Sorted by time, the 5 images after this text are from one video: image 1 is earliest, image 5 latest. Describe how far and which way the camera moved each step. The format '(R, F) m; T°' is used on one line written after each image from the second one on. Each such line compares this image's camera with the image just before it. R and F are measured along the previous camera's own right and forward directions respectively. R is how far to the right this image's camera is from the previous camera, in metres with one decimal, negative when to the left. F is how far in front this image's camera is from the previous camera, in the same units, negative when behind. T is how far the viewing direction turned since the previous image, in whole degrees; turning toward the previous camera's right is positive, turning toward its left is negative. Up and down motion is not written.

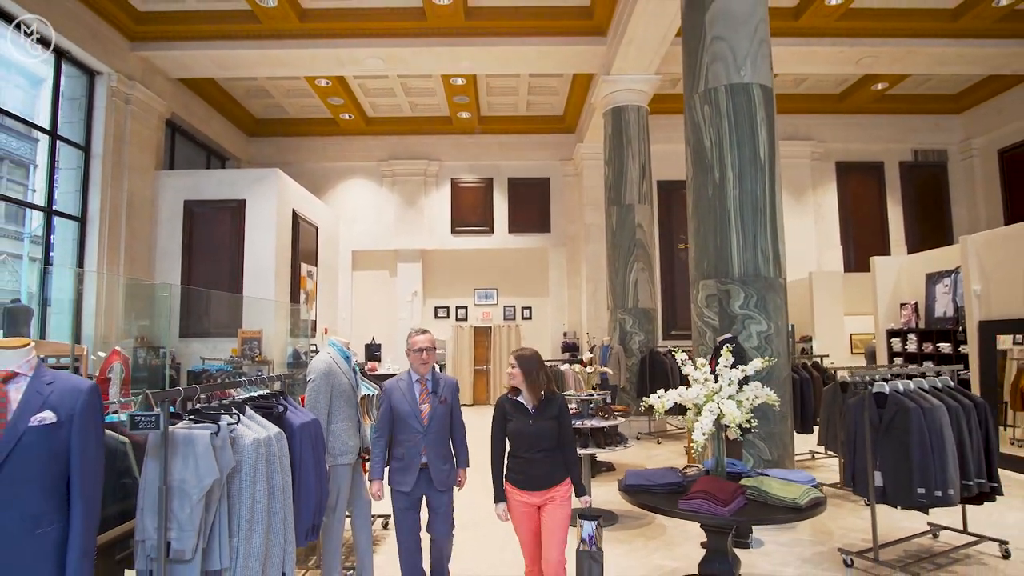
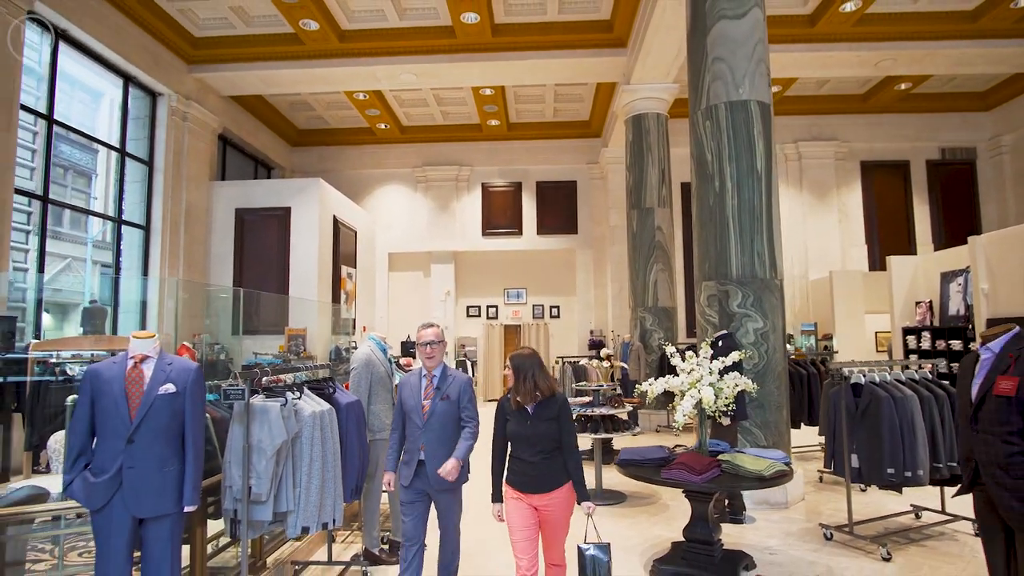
(+0.2, -0.5) m; -3°
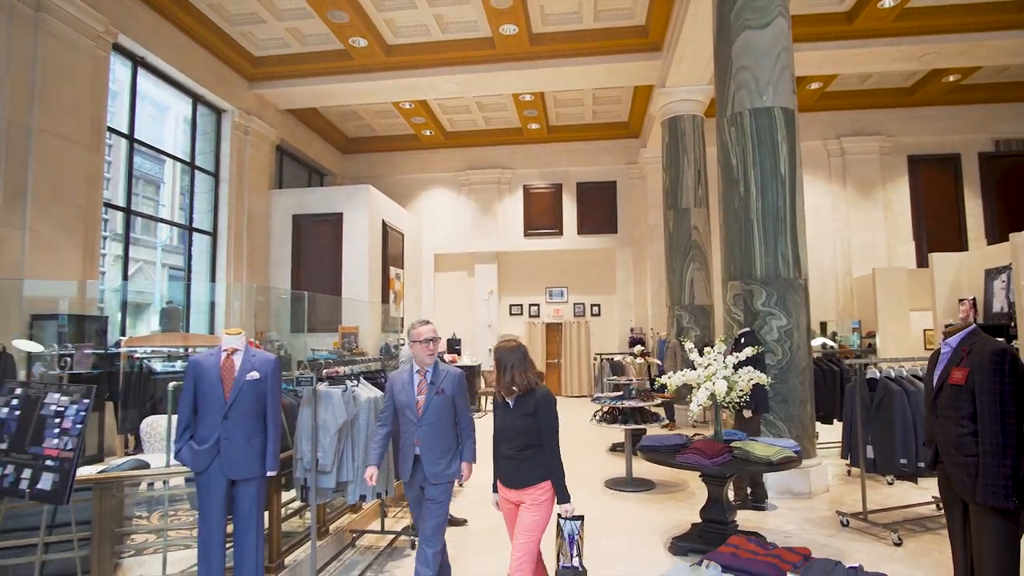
(+0.1, -0.4) m; -4°
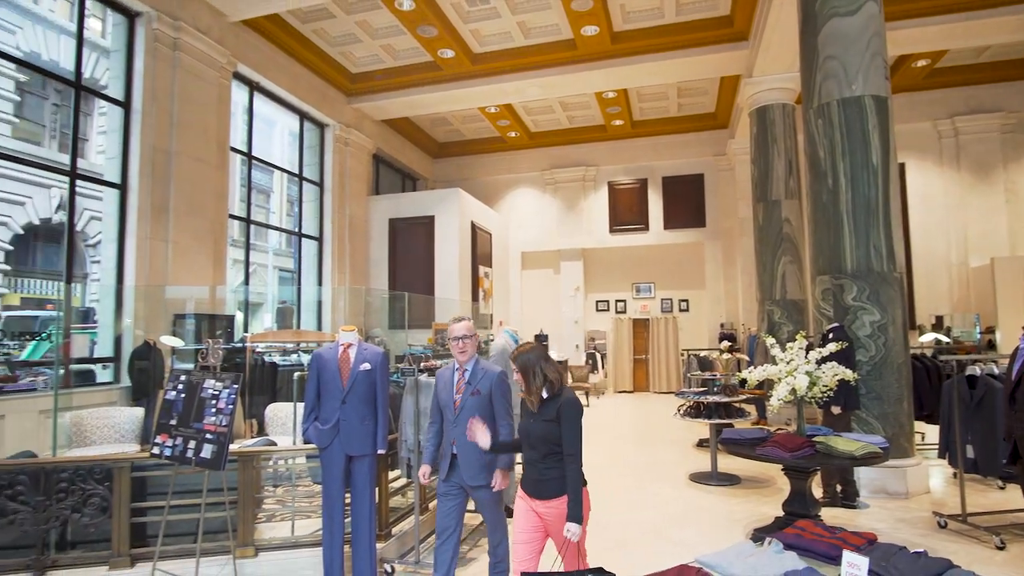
(+0.1, -0.3) m; -9°
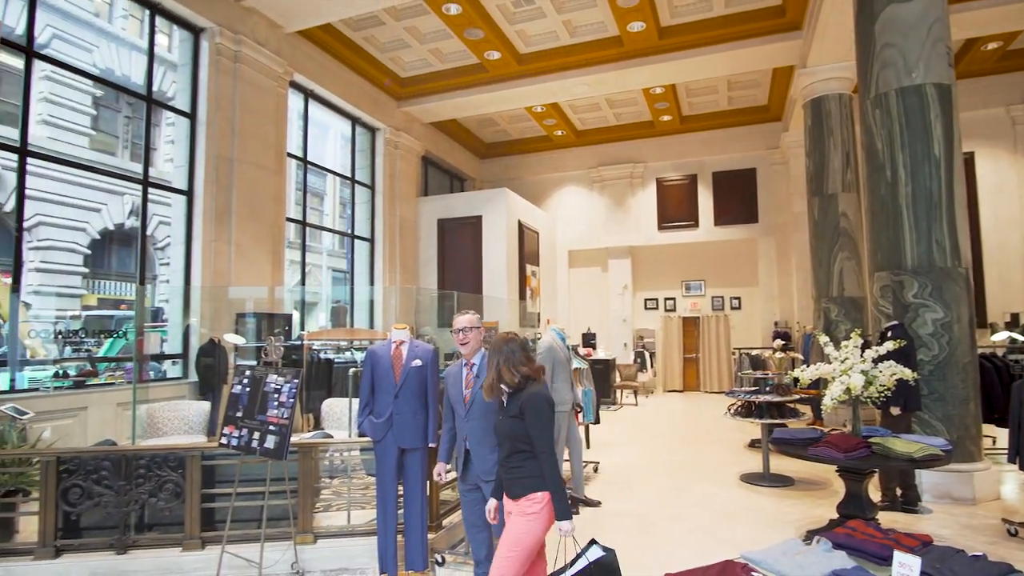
(0.0, -0.1) m; -5°
